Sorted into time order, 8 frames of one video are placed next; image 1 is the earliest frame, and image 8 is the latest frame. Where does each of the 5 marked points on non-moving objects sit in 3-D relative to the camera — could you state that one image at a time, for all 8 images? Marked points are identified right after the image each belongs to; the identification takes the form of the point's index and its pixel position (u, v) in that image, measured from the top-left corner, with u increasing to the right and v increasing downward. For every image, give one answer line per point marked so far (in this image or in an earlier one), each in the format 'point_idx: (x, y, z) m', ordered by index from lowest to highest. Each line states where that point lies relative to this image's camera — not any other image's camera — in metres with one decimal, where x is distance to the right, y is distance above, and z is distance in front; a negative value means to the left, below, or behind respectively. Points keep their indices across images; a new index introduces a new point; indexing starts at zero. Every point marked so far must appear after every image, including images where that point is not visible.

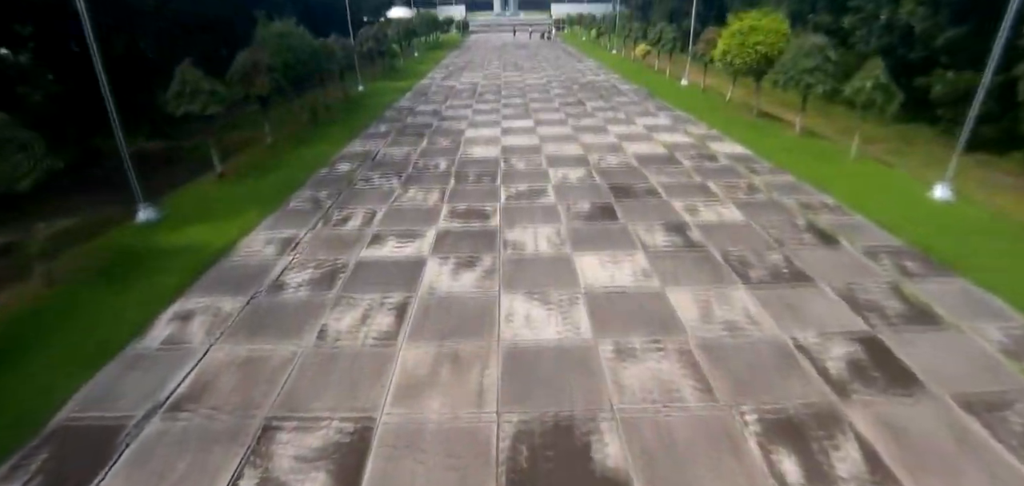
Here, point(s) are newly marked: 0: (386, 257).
0: (-1.5, -0.2, +5.1) m
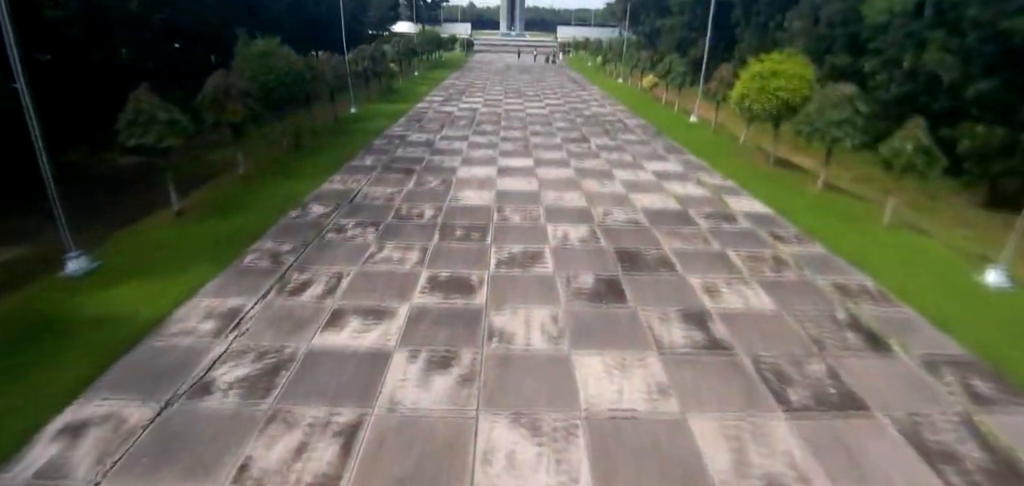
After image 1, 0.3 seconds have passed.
0: (-1.6, -1.0, +4.2) m
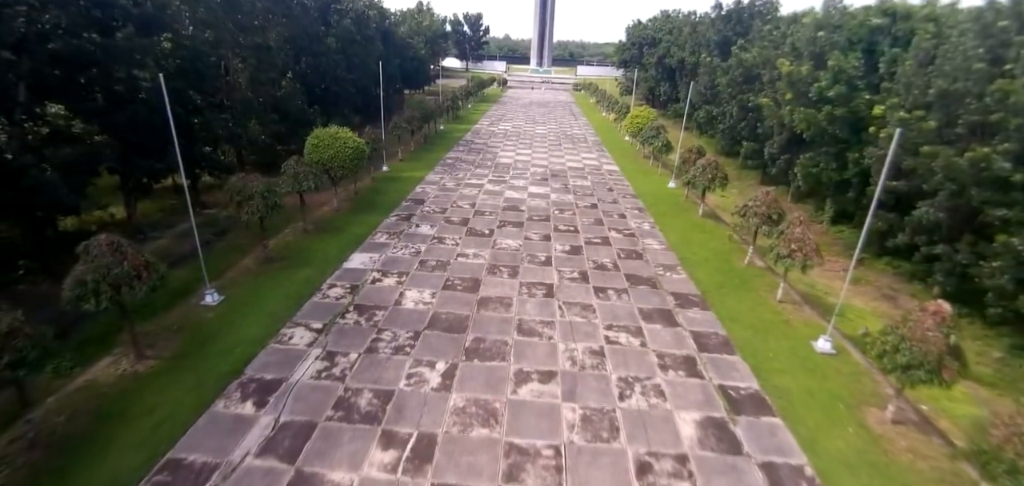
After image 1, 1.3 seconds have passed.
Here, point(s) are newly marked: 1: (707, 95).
0: (-1.8, -2.1, +2.6) m
1: (+7.3, +5.5, +16.3) m
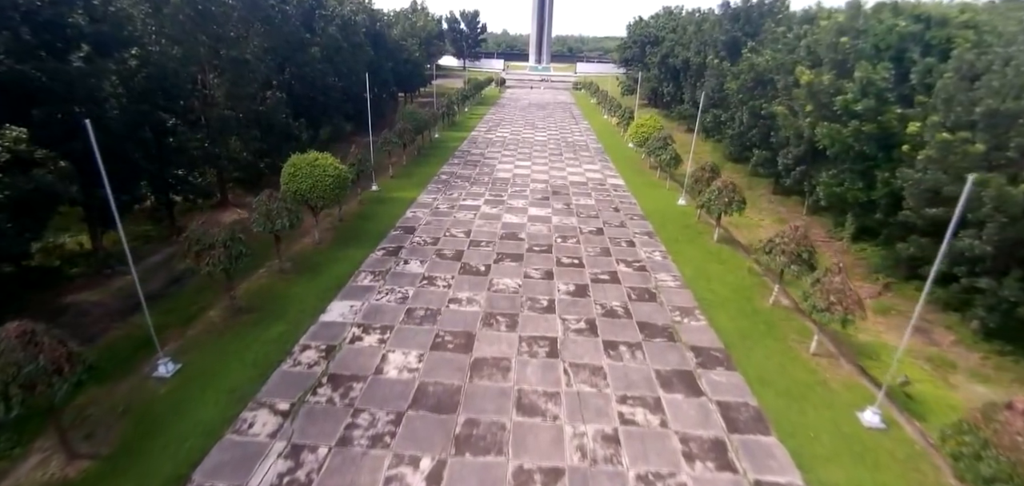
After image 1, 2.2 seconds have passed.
0: (-1.8, -2.8, +2.0) m
1: (+7.2, +5.2, +15.5) m
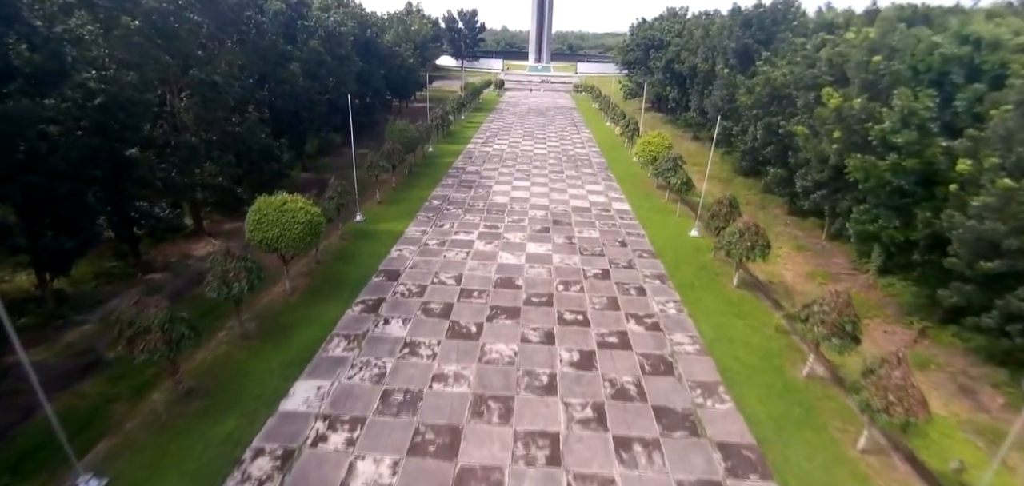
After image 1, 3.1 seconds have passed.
0: (-1.8, -3.6, +1.2) m
1: (+7.2, +4.5, +14.7) m
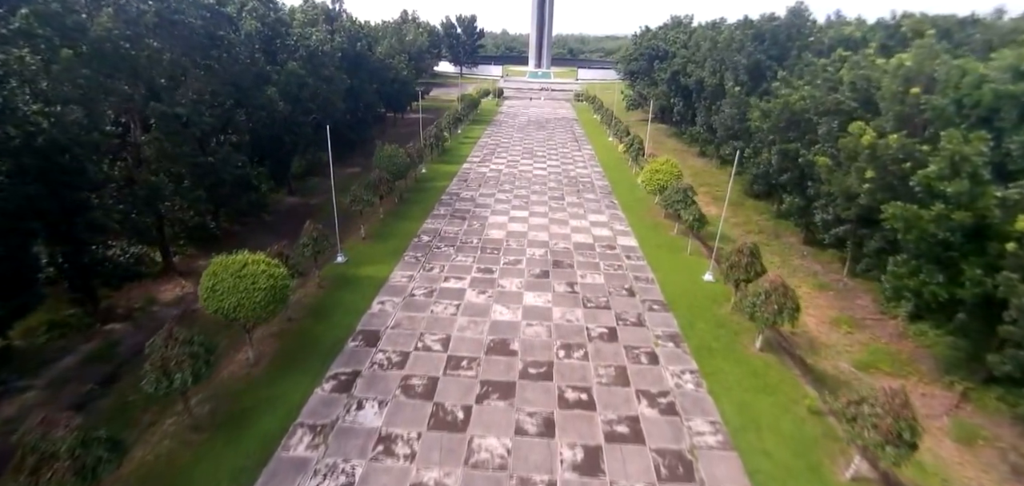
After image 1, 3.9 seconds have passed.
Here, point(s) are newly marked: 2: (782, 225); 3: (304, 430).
0: (-1.9, -4.4, +0.4) m
1: (+7.1, +3.6, +13.9) m
2: (+7.8, +0.5, +12.6) m
3: (-2.3, -2.0, +4.8) m
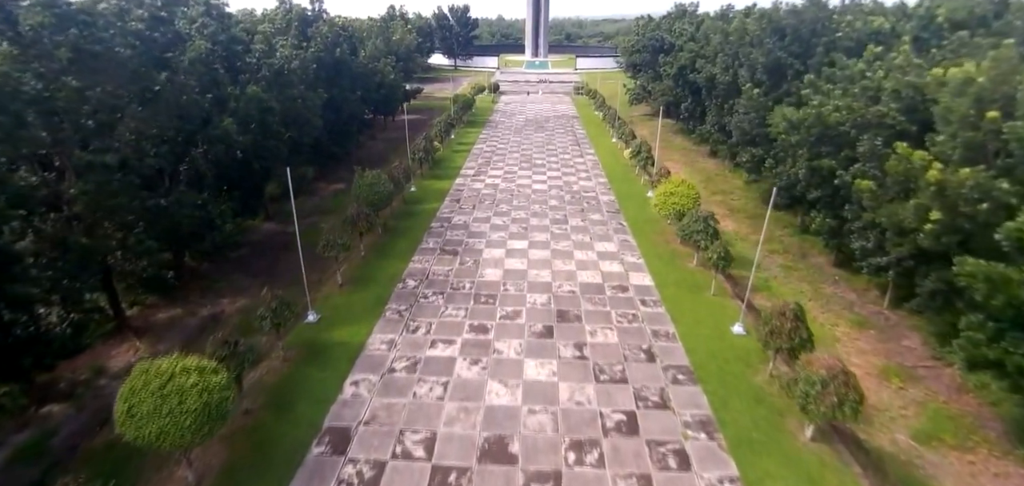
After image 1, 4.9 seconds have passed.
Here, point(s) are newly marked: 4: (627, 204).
0: (-1.9, -5.6, -0.5) m
1: (+7.0, +3.2, +12.6) m
2: (+7.8, 0.0, +11.4) m
3: (-2.3, -3.1, +3.7) m
4: (+3.1, +1.1, +11.9) m
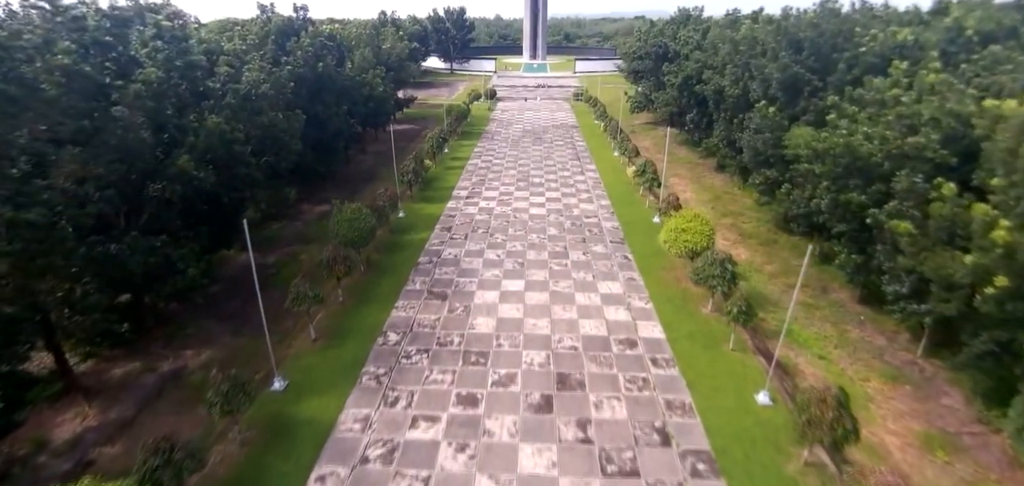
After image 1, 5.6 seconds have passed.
0: (-1.9, -6.5, -1.4) m
1: (+6.8, +2.4, +11.7) m
2: (+7.7, -0.7, +10.5) m
3: (-2.4, -3.9, +2.9) m
4: (+3.0, +0.3, +11.1) m
